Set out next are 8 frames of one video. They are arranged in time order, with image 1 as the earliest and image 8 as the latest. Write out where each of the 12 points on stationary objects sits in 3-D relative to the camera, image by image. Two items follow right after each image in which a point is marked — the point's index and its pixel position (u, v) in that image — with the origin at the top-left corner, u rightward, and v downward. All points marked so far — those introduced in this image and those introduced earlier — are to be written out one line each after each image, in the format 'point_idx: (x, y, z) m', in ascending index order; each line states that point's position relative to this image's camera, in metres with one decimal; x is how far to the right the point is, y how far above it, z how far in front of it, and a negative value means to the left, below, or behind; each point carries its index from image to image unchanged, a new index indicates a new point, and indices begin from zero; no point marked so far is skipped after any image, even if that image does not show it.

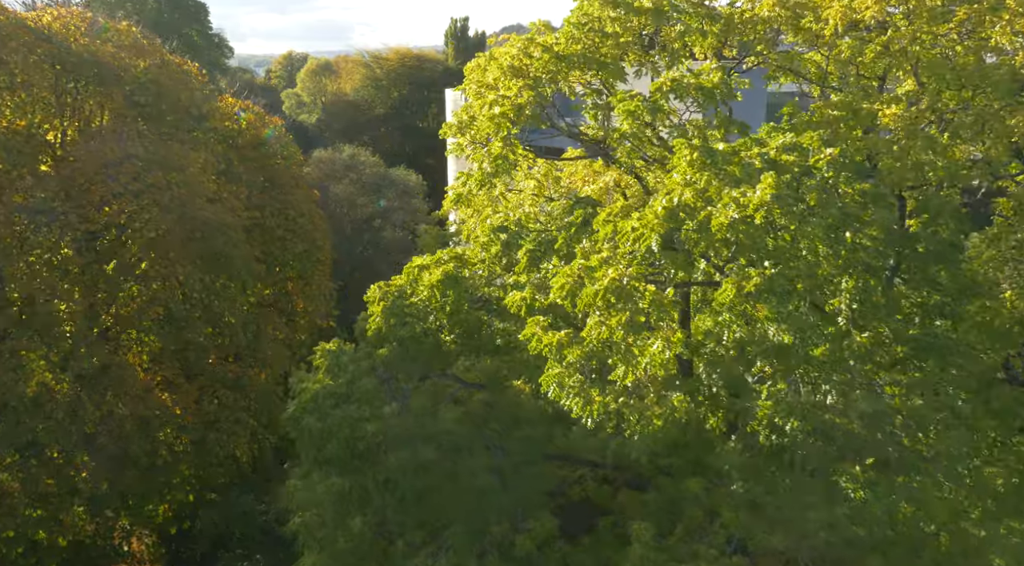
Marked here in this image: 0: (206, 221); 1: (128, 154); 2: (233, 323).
0: (-4.7, +1.0, +15.3) m
1: (-5.8, +2.0, +15.0) m
2: (-4.6, -0.6, +16.1) m
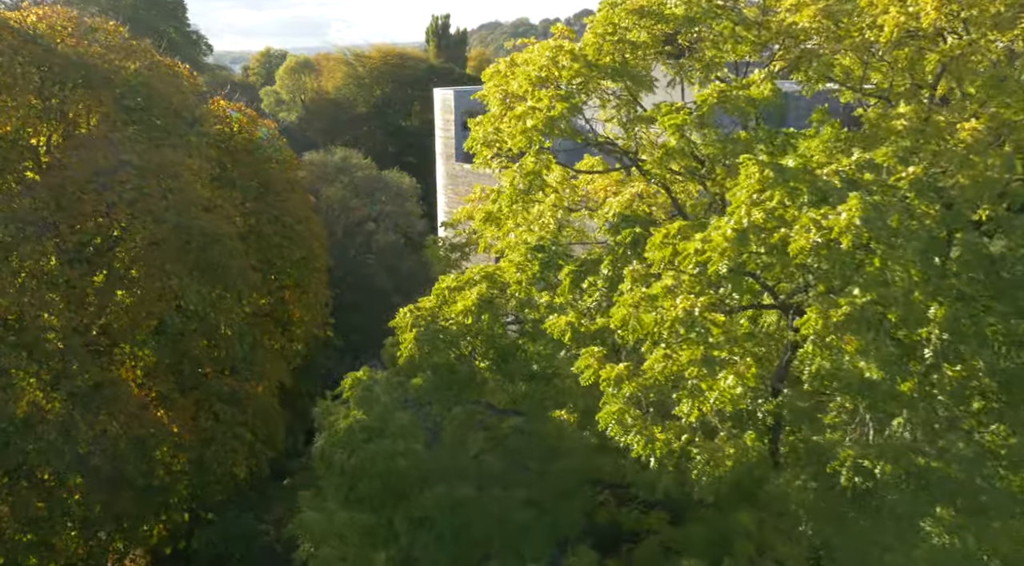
0: (-4.6, +0.8, +14.7) m
1: (-5.7, +1.8, +14.4) m
2: (-4.5, -0.8, +15.5) m
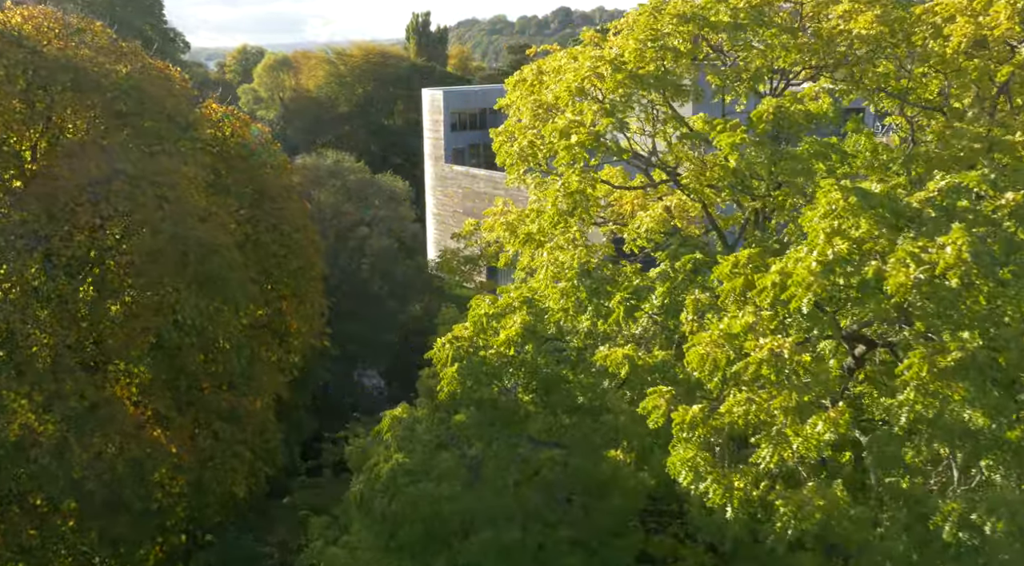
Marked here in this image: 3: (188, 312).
0: (-4.4, +0.6, +14.1) m
1: (-5.5, +1.6, +13.8) m
2: (-4.3, -1.0, +14.9) m
3: (-4.5, -0.4, +13.7) m
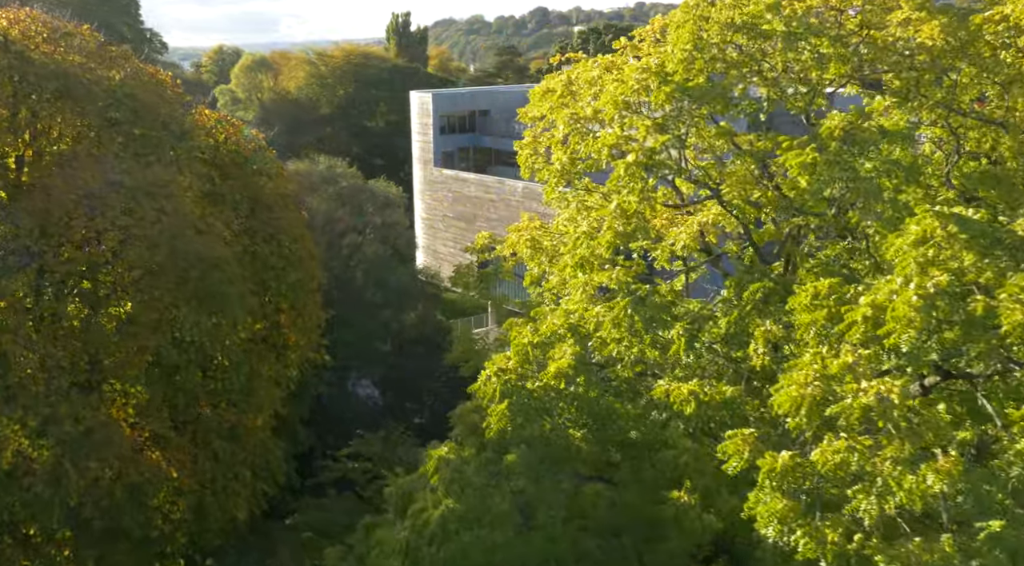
0: (-4.3, +0.4, +13.5) m
1: (-5.4, +1.4, +13.1) m
2: (-4.2, -1.2, +14.3) m
3: (-4.3, -0.6, +13.1) m
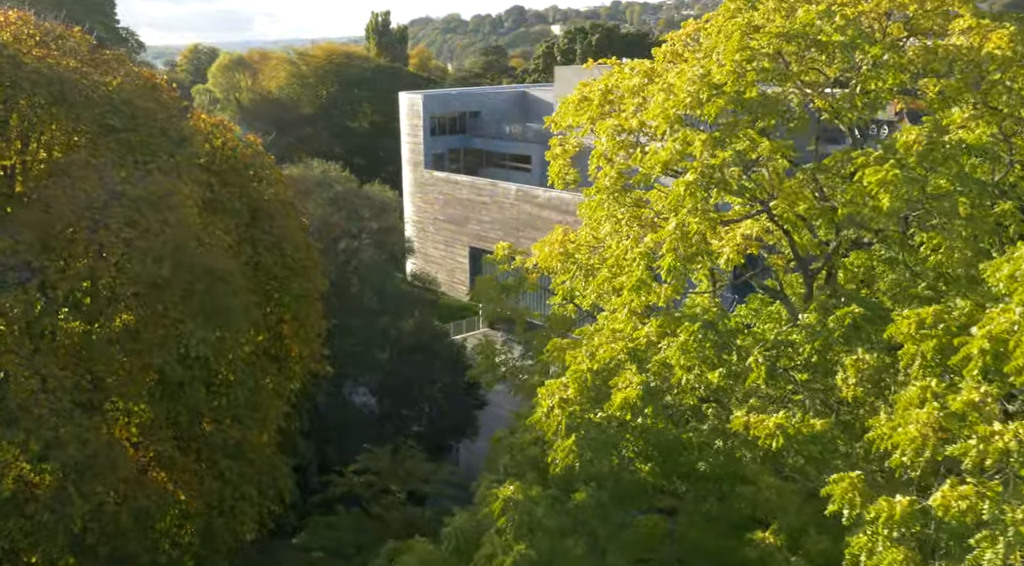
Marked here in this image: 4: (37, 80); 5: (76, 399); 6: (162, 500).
0: (-4.0, +0.2, +13.0) m
1: (-5.1, +1.2, +12.6) m
2: (-3.9, -1.4, +13.8) m
3: (-4.1, -0.8, +12.6) m
4: (-6.4, +2.7, +13.3) m
5: (-5.3, -1.4, +11.9) m
6: (-4.5, -2.8, +12.6) m
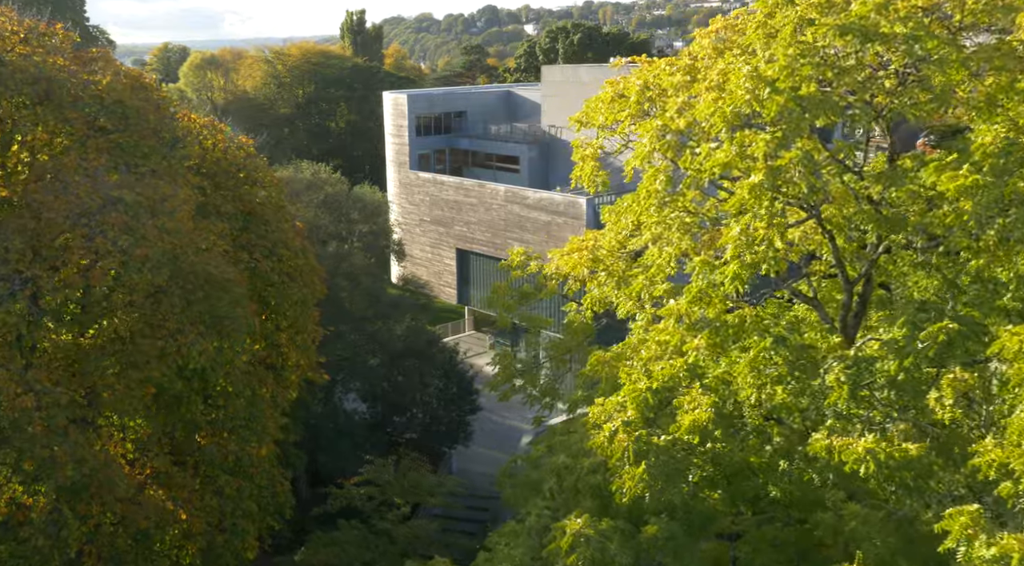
0: (-3.8, +0.1, +12.4) m
1: (-4.9, +1.1, +12.0) m
2: (-3.8, -1.5, +13.2) m
3: (-3.9, -0.9, +12.0) m
4: (-6.3, +2.6, +12.7) m
5: (-5.1, -1.5, +11.3) m
6: (-4.3, -2.9, +12.0) m
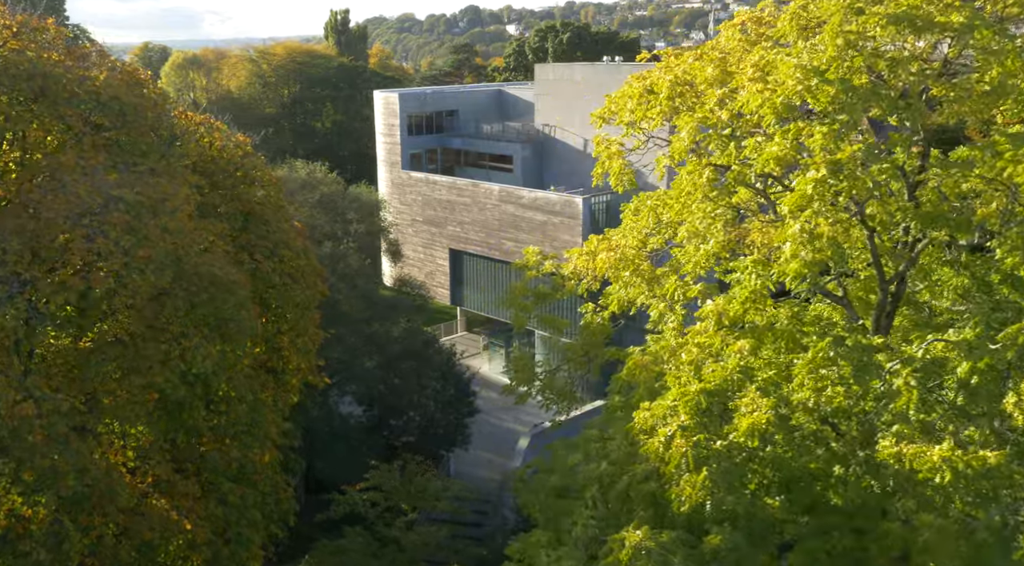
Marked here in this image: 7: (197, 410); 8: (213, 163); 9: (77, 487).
0: (-3.7, +0.1, +12.0) m
1: (-4.8, +1.0, +11.6) m
2: (-3.6, -1.5, +12.8) m
3: (-3.7, -0.9, +11.6) m
4: (-6.2, +2.6, +12.2) m
5: (-4.9, -1.6, +10.8) m
6: (-4.1, -2.9, +11.6) m
7: (-3.9, -1.6, +12.1) m
8: (-4.6, +1.8, +15.2) m
9: (-4.6, -2.2, +10.5) m
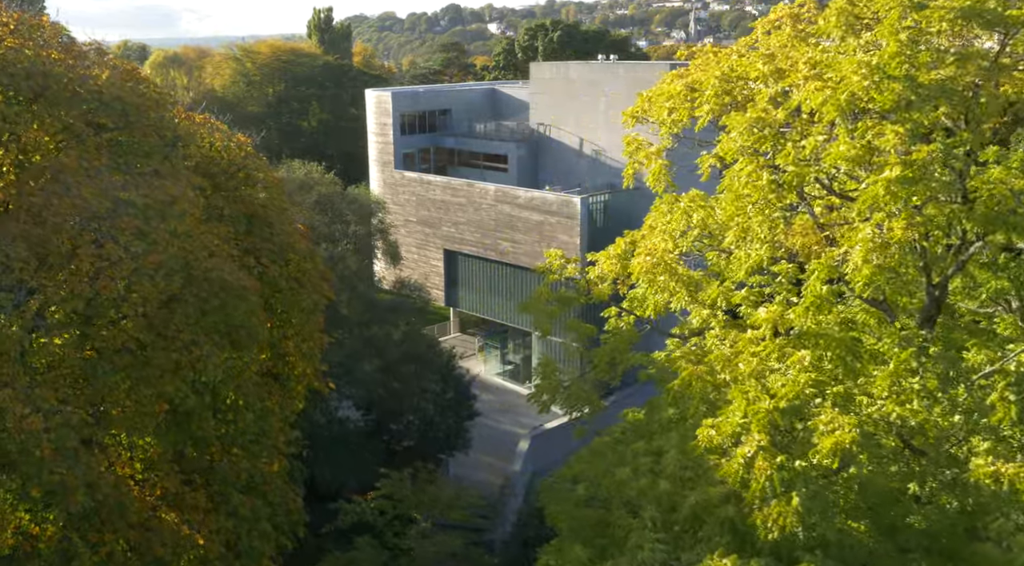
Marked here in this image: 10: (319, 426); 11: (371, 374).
0: (-3.4, 0.0, +11.6) m
1: (-4.5, +1.0, +11.1) m
2: (-3.4, -1.6, +12.4) m
3: (-3.5, -1.0, +11.2) m
4: (-5.9, +2.5, +11.8) m
5: (-4.6, -1.6, +10.4) m
6: (-3.8, -3.0, +11.2) m
7: (-3.6, -1.6, +11.7) m
8: (-4.4, +1.8, +14.8) m
9: (-4.3, -2.2, +10.0) m
10: (-3.7, -2.8, +19.1) m
11: (-2.8, -1.9, +19.9) m
